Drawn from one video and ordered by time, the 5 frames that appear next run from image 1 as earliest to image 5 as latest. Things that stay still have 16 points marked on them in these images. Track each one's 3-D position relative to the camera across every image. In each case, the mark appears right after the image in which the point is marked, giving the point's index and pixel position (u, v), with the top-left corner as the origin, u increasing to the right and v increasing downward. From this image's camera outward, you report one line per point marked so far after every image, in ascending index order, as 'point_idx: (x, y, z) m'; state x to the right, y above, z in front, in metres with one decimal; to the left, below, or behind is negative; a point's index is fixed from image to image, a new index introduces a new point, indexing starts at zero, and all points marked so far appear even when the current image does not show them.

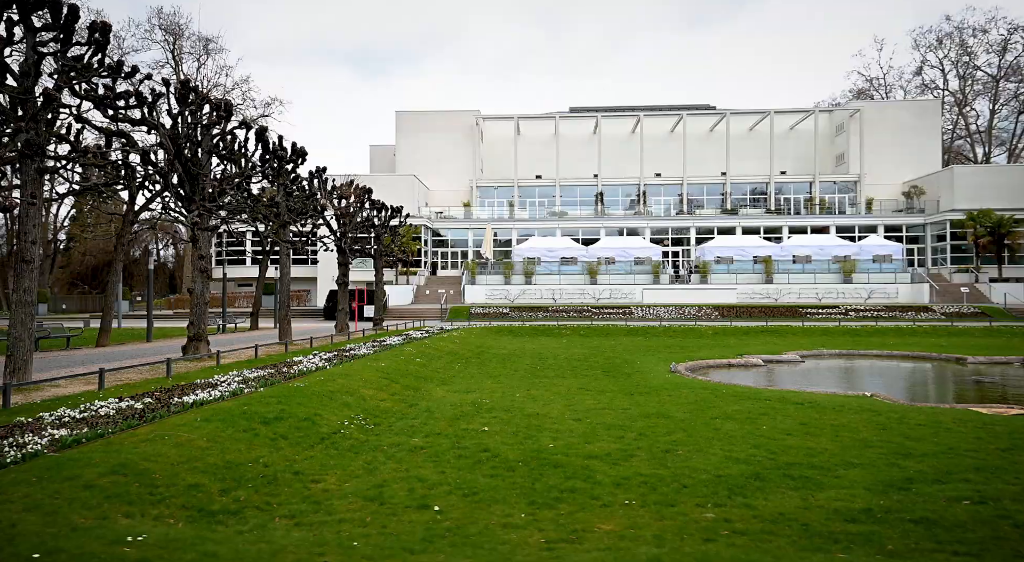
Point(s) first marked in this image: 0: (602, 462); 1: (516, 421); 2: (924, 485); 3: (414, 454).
0: (+1.3, -2.6, +8.3) m
1: (+0.1, -2.8, +11.5) m
2: (+4.5, -2.3, +6.4) m
3: (-1.6, -2.9, +9.5) m
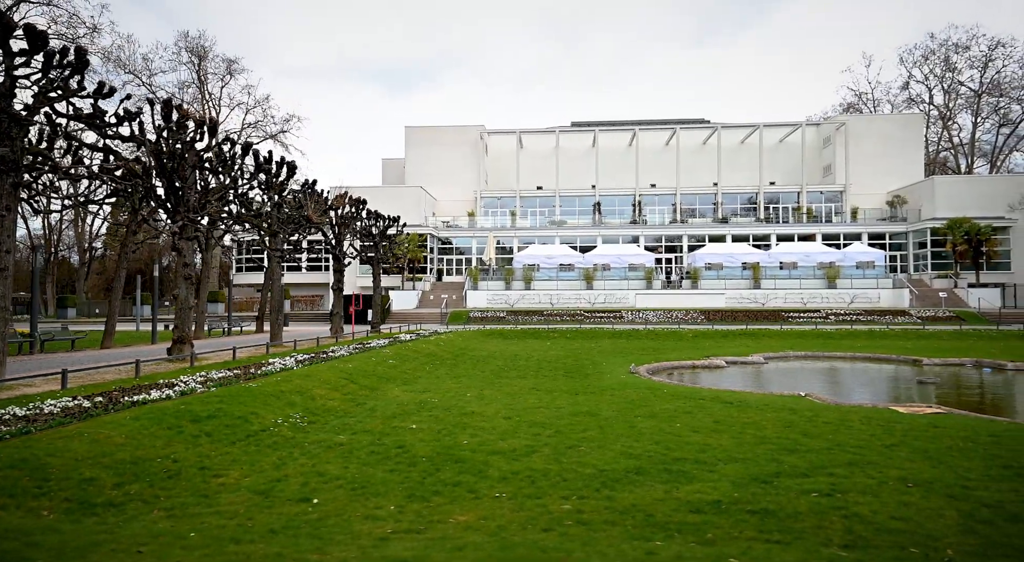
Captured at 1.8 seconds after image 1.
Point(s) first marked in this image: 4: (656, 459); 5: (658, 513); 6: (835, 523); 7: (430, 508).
0: (-0.1, -2.6, +8.3) m
1: (-1.3, -2.8, +11.6) m
2: (+3.1, -2.2, +6.4) m
3: (-3.1, -2.9, +9.6) m
4: (+1.9, -2.4, +7.7) m
5: (+1.5, -2.3, +5.7) m
6: (+2.9, -2.2, +5.1) m
7: (-0.9, -2.5, +6.4) m
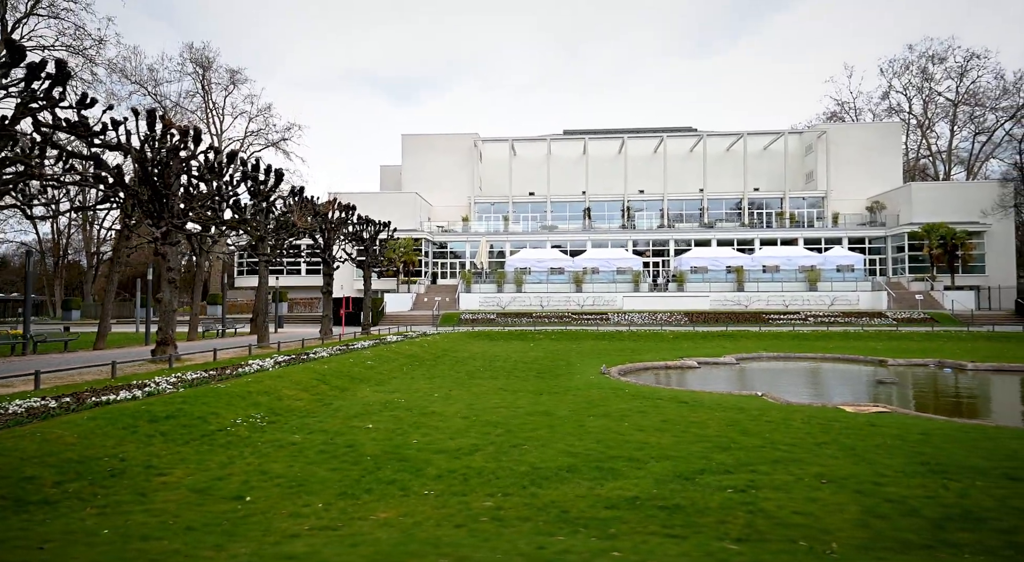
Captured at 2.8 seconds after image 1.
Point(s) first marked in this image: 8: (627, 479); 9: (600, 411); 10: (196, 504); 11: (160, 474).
0: (-1.0, -2.6, +8.4) m
1: (-2.2, -2.8, +11.6) m
2: (+2.2, -2.2, +6.5) m
3: (-3.9, -2.9, +9.7) m
4: (+1.1, -2.4, +7.8) m
5: (+0.6, -2.3, +5.8) m
6: (+2.0, -2.2, +5.2) m
7: (-1.7, -2.5, +6.4) m
8: (+1.4, -2.3, +6.7) m
9: (+1.7, -2.5, +10.9) m
10: (-3.8, -2.7, +6.9) m
11: (-5.1, -2.8, +8.4) m
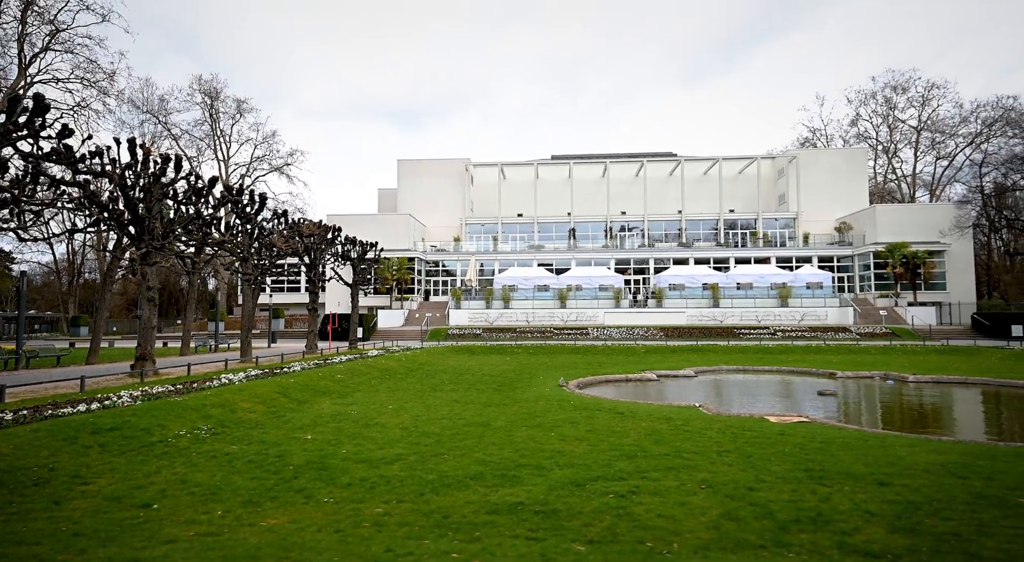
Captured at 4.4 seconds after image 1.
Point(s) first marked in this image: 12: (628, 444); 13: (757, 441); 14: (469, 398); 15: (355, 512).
0: (-2.2, -2.8, +8.6) m
1: (-3.4, -3.1, +11.8) m
2: (+1.0, -2.4, +6.7) m
3: (-5.1, -3.1, +9.8) m
4: (-0.1, -2.5, +7.9) m
5: (-0.6, -2.4, +6.0) m
6: (+0.8, -2.3, +5.4) m
7: (-2.9, -2.6, +6.6) m
8: (+0.2, -2.4, +6.9) m
9: (+0.5, -2.7, +11.0) m
10: (-5.0, -2.8, +7.0) m
11: (-6.4, -3.0, +8.5) m
12: (+1.7, -2.4, +8.5) m
13: (+3.5, -2.3, +8.2) m
14: (-1.2, -3.2, +15.8) m
15: (-1.7, -2.5, +6.2) m
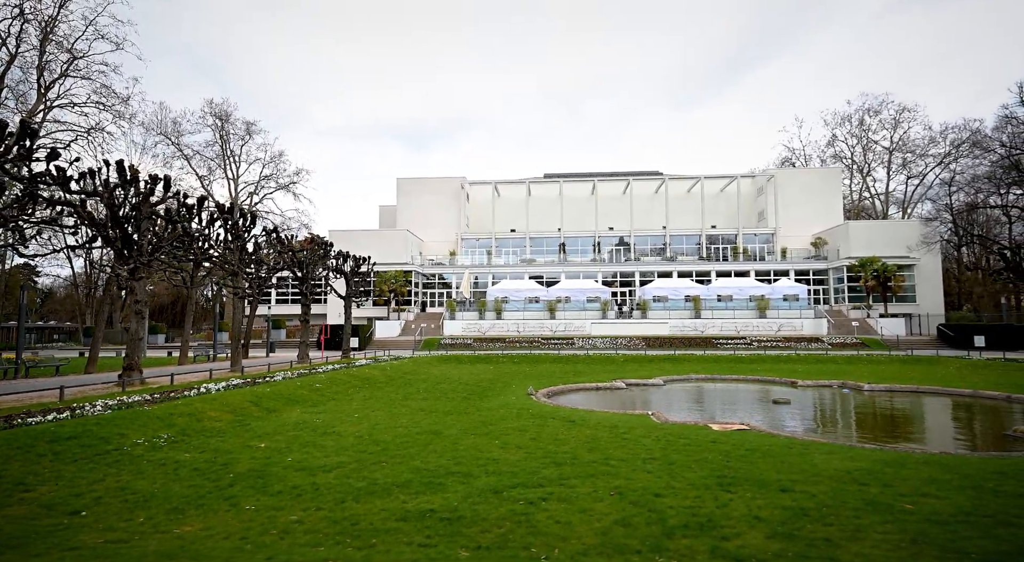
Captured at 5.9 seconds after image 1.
0: (-3.2, -2.9, +8.7) m
1: (-4.3, -3.3, +11.8) m
2: (+0.1, -2.5, +6.8) m
3: (-6.1, -3.2, +9.9) m
4: (-1.1, -2.7, +8.0) m
5: (-1.5, -2.5, +6.1) m
6: (-0.1, -2.4, +5.5) m
7: (-3.9, -2.8, +6.7) m
8: (-0.8, -2.6, +7.0) m
9: (-0.5, -2.9, +11.1) m
10: (-5.9, -2.9, +7.1) m
11: (-7.3, -3.2, +8.6) m
12: (+0.8, -2.6, +8.6) m
13: (+2.5, -2.4, +8.3) m
14: (-2.1, -3.5, +15.8) m
15: (-2.7, -2.6, +6.3) m
